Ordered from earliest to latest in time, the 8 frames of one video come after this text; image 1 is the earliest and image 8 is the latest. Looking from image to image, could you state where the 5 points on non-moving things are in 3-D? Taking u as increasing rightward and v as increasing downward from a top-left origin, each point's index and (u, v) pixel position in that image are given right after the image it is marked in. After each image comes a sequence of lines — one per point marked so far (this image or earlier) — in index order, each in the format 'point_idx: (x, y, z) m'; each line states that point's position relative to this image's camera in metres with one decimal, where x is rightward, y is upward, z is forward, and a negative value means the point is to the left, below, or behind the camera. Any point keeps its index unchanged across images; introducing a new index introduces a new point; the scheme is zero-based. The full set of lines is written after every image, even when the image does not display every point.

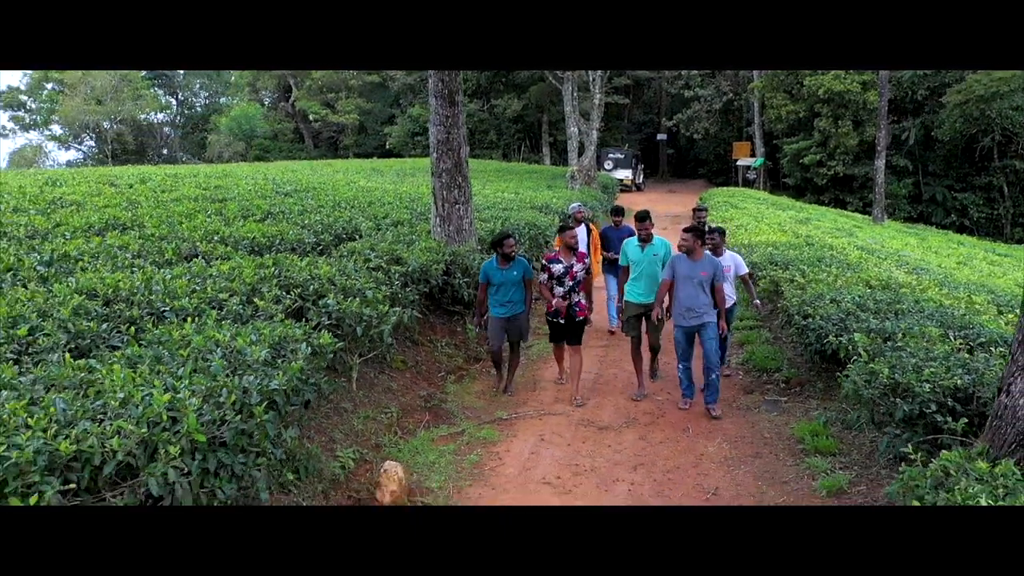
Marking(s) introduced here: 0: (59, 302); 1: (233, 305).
0: (-2.6, -0.1, +4.8) m
1: (-1.8, -0.1, +5.3) m
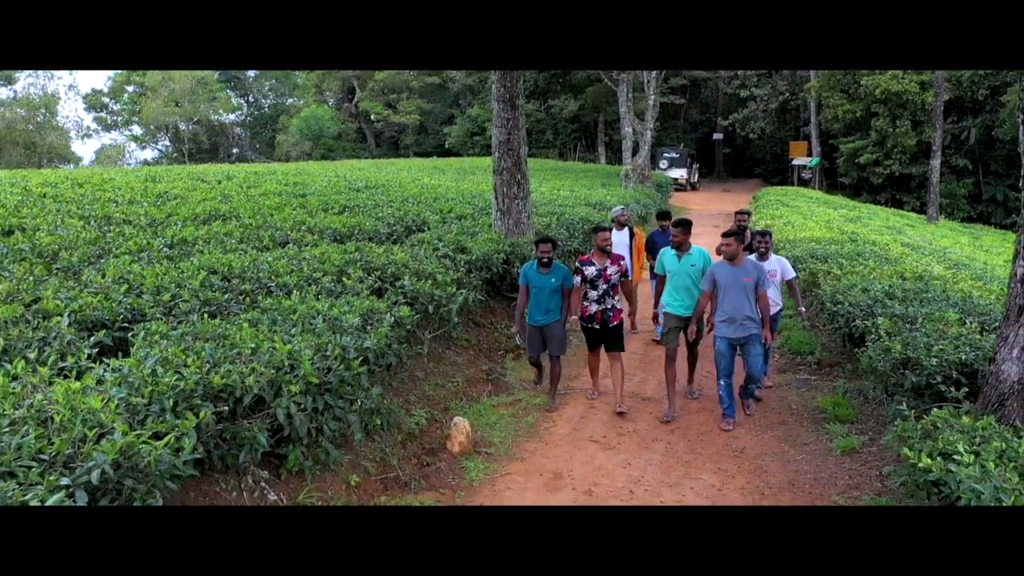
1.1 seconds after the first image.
0: (-2.2, +0.1, +5.7) m
1: (-1.4, 0.0, +6.2) m
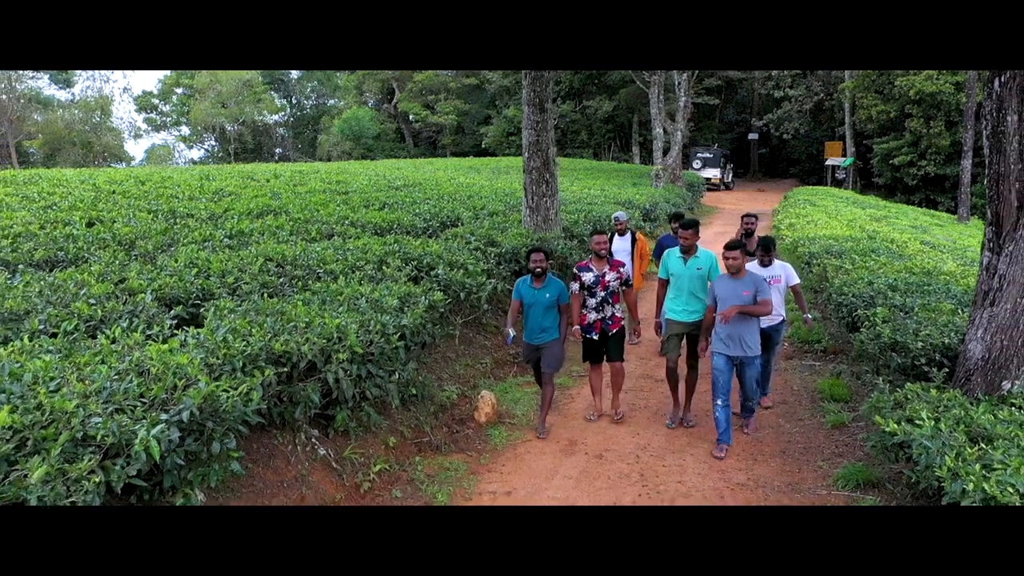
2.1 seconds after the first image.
0: (-2.0, +0.2, +6.5) m
1: (-1.2, +0.1, +6.9) m
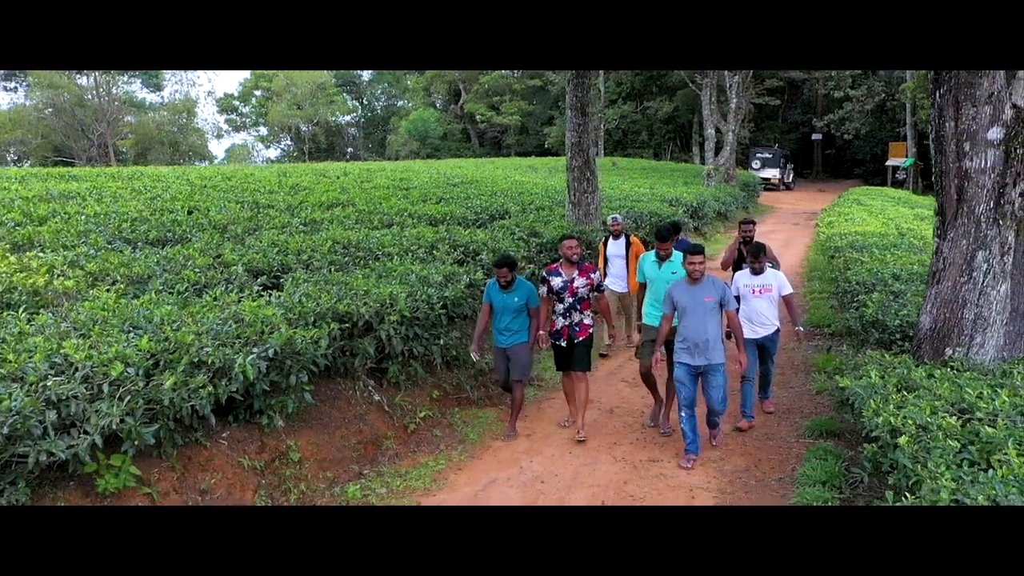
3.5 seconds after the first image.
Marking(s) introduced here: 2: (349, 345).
0: (-1.8, +0.4, +7.7) m
1: (-0.9, +0.3, +8.1) m
2: (-1.2, -0.4, +6.1) m
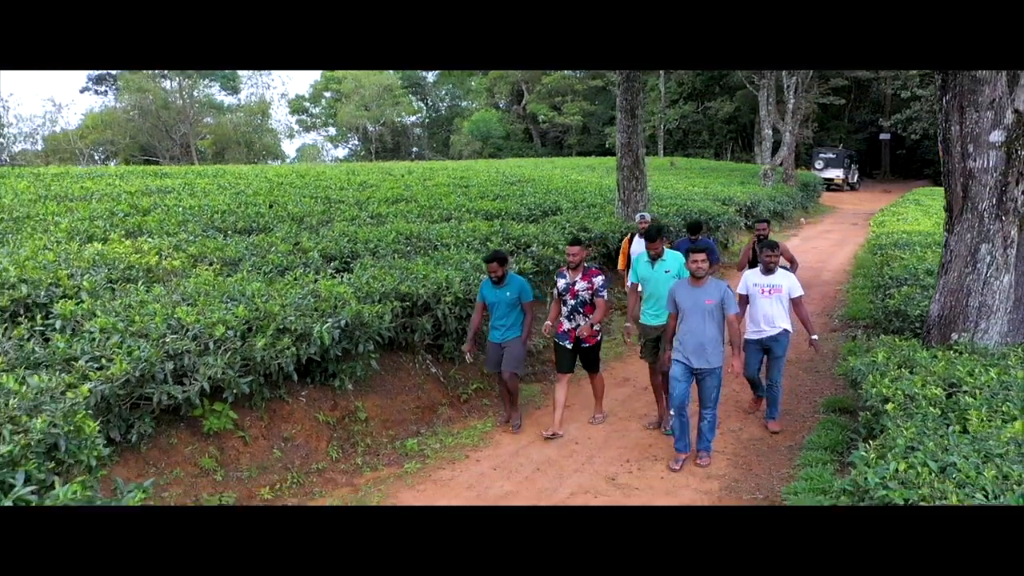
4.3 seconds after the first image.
0: (-1.3, +0.5, +8.6) m
1: (-0.4, +0.5, +8.9) m
2: (-0.9, -0.3, +6.9) m
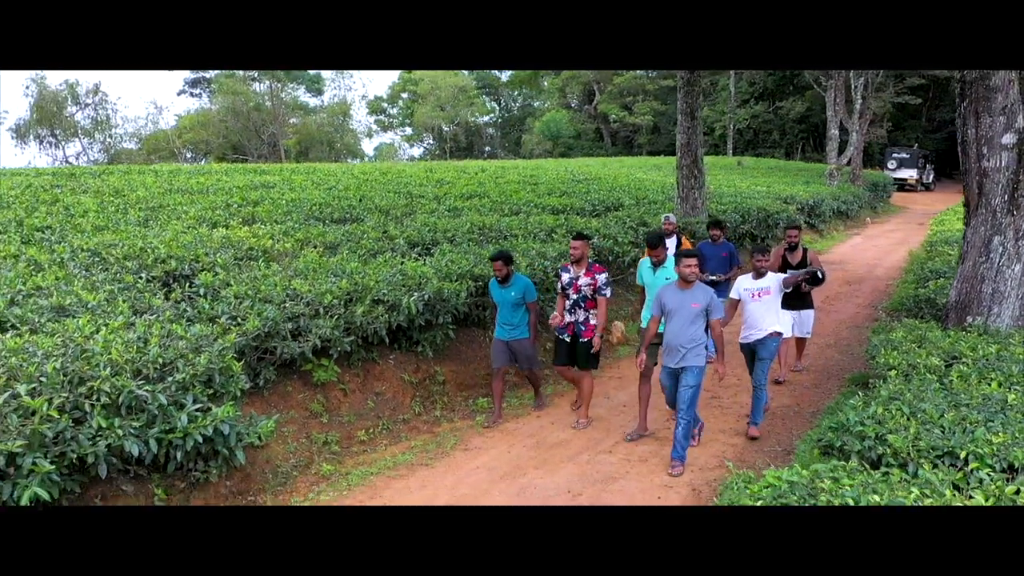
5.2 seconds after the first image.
0: (-0.6, +0.7, +9.6) m
1: (+0.4, +0.6, +9.9) m
2: (-0.3, -0.1, +8.0) m
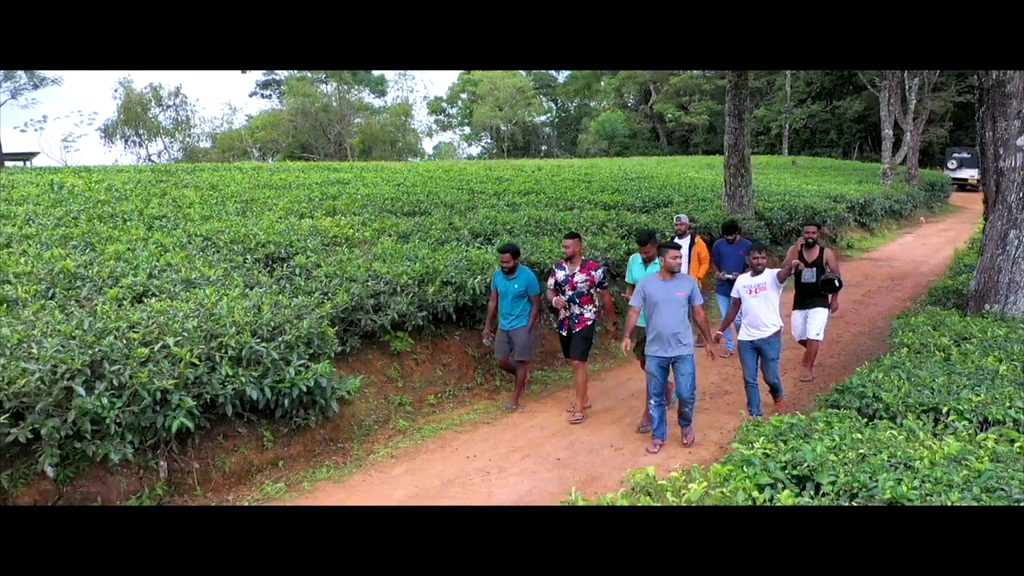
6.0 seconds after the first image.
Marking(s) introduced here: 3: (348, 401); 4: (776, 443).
0: (+0.1, +0.9, +10.5) m
1: (+1.0, +0.8, +10.7) m
2: (+0.3, 0.0, +8.8) m
3: (-1.2, -0.9, +6.3) m
4: (+1.3, -0.8, +4.1) m
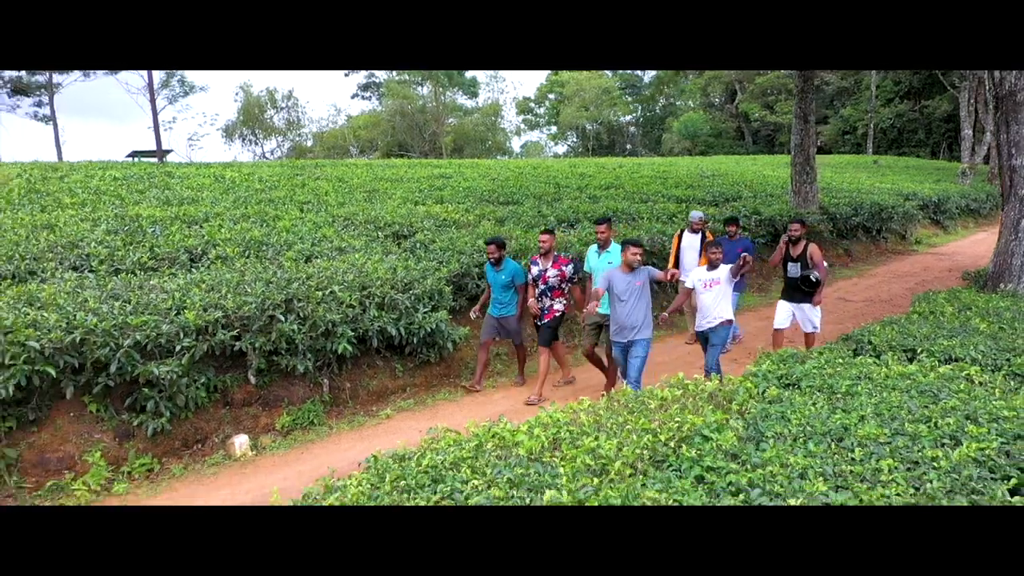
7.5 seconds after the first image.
0: (+1.3, +1.1, +12.1) m
1: (+2.2, +1.0, +12.2) m
2: (+1.2, +0.3, +10.4) m
3: (-0.5, -0.6, +8.0) m
4: (+1.8, -0.5, +5.6) m
